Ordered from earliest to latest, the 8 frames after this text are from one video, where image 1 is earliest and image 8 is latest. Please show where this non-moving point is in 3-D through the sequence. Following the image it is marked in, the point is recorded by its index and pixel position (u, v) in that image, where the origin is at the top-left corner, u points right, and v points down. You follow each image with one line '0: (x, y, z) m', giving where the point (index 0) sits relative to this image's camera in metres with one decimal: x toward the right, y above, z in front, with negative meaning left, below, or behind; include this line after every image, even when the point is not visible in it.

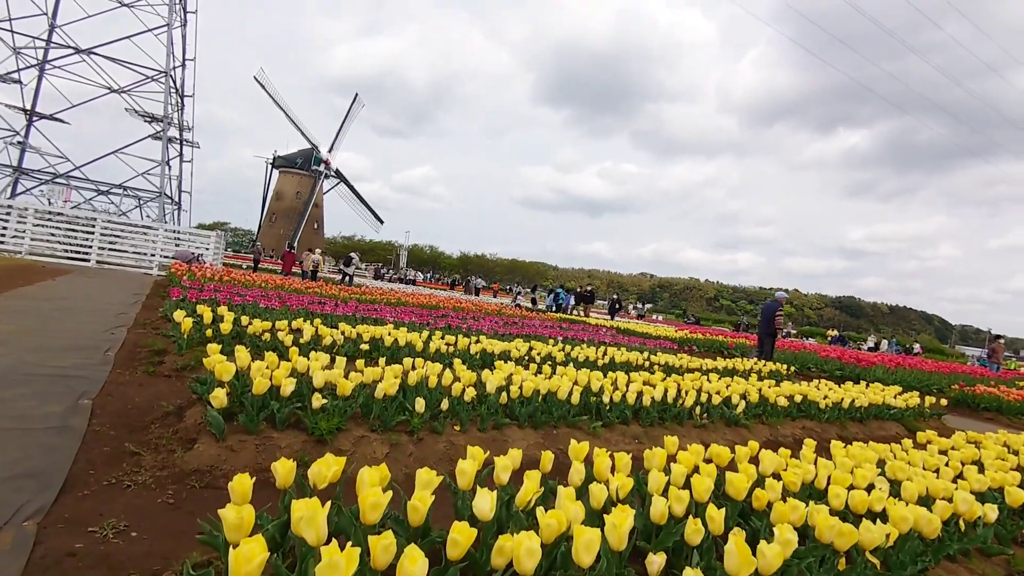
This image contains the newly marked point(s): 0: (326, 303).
0: (-3.3, -0.3, +9.5) m
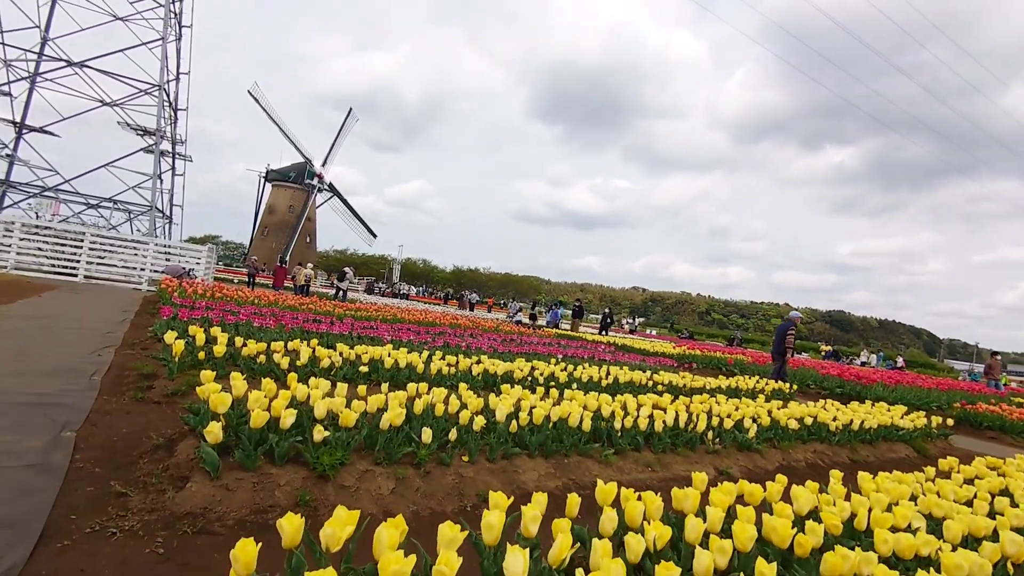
0: (-3.3, -0.6, +9.3) m
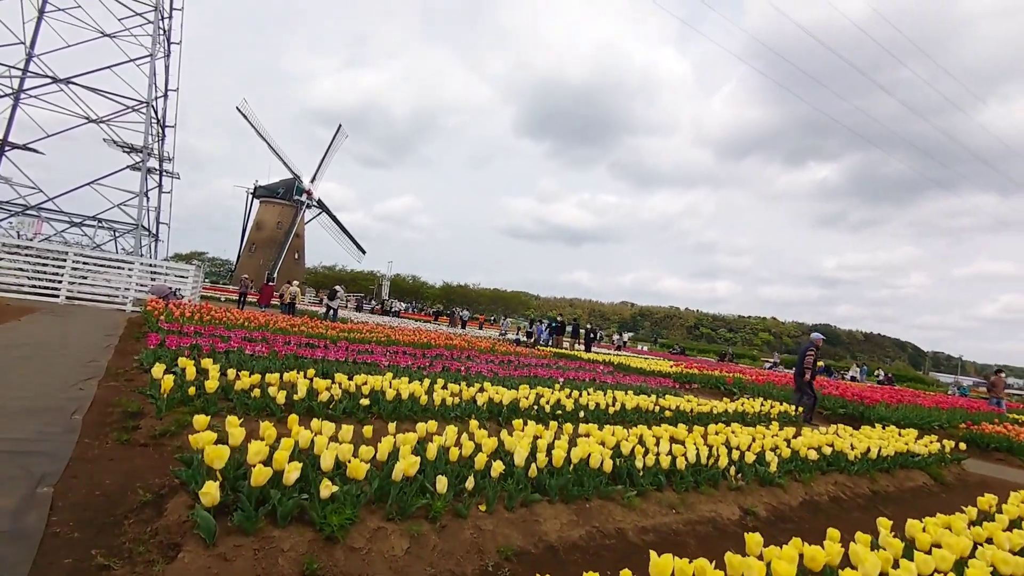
0: (-3.3, -1.0, +8.9) m
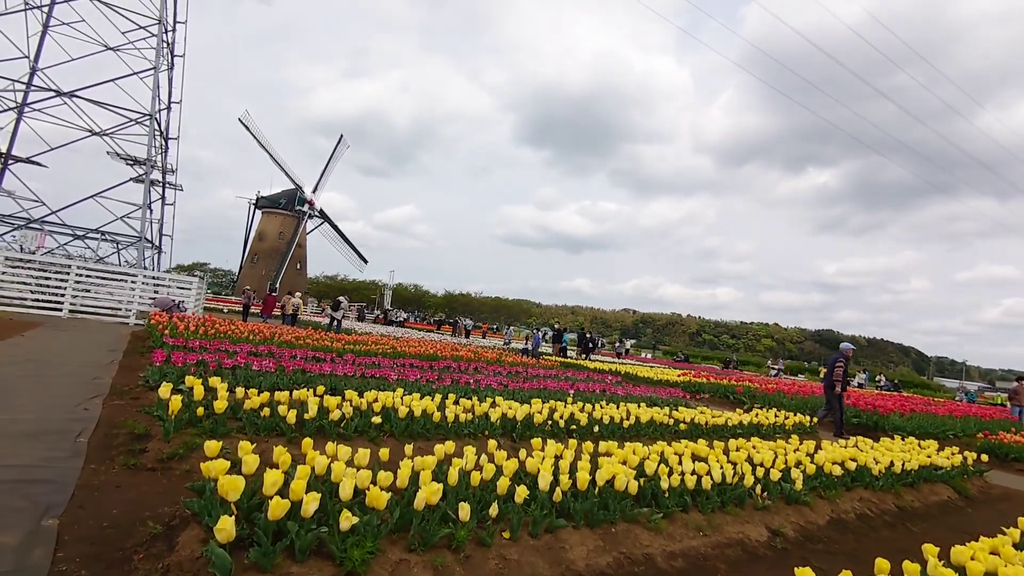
0: (-3.1, -1.2, +8.8) m
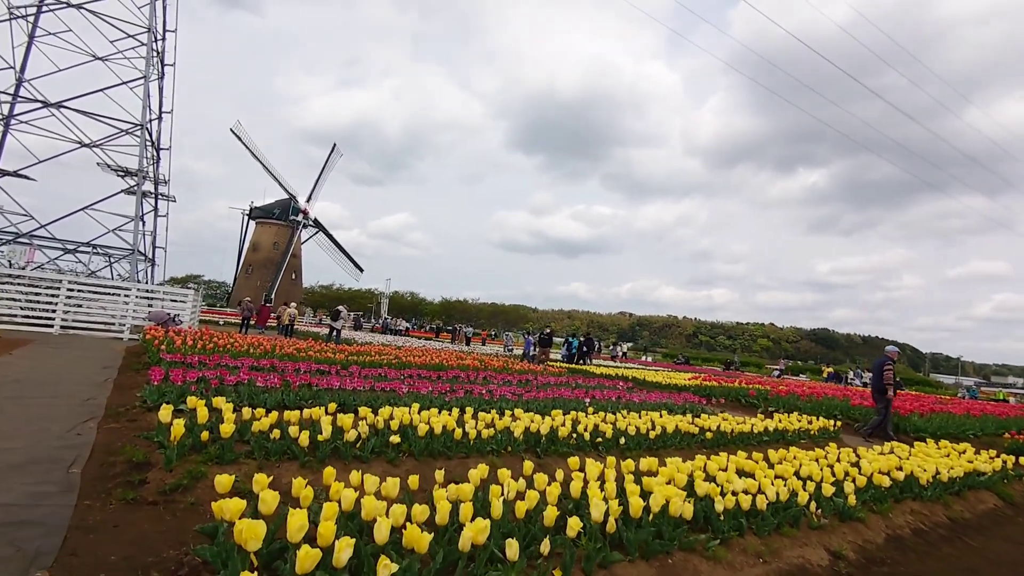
0: (-2.9, -1.4, +8.4) m
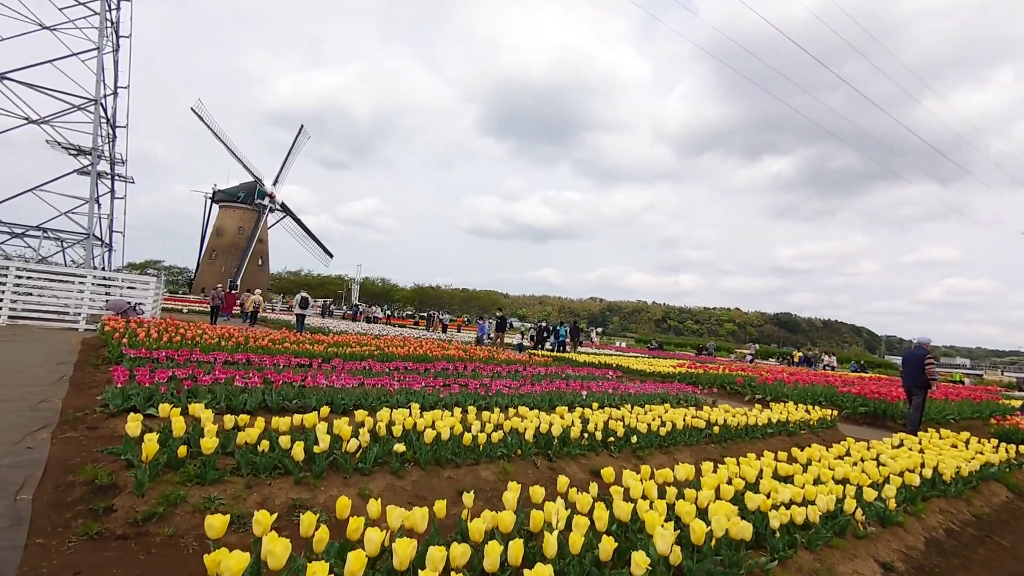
0: (-3.0, -1.2, +7.8) m
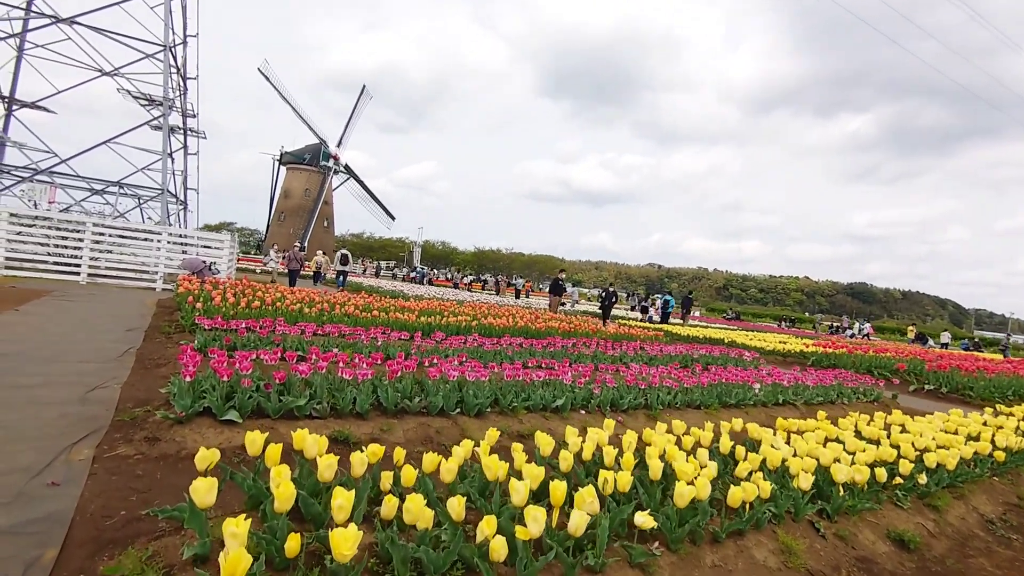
0: (-1.1, -0.7, +6.1) m
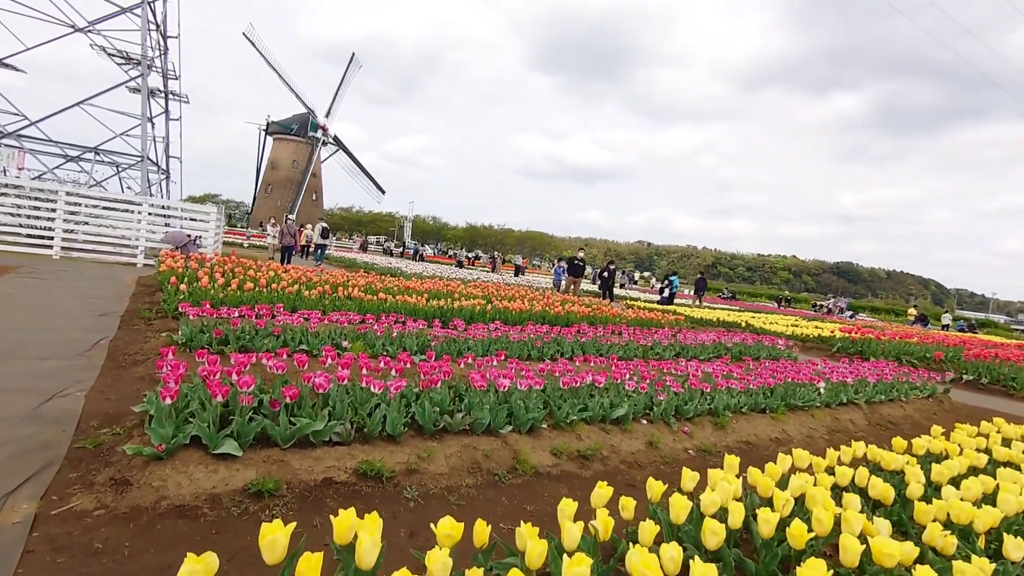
0: (-0.7, -0.5, +5.2) m
